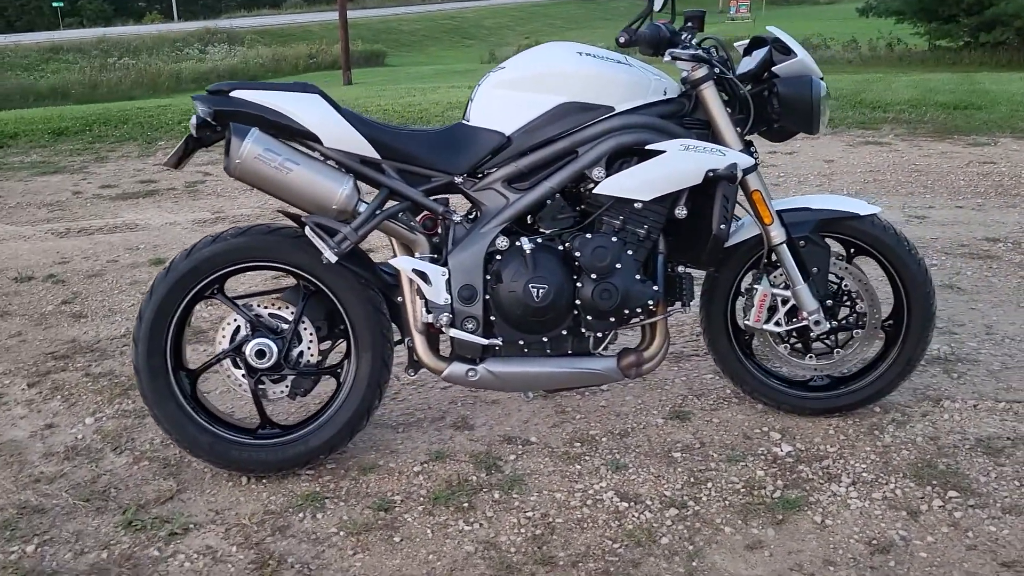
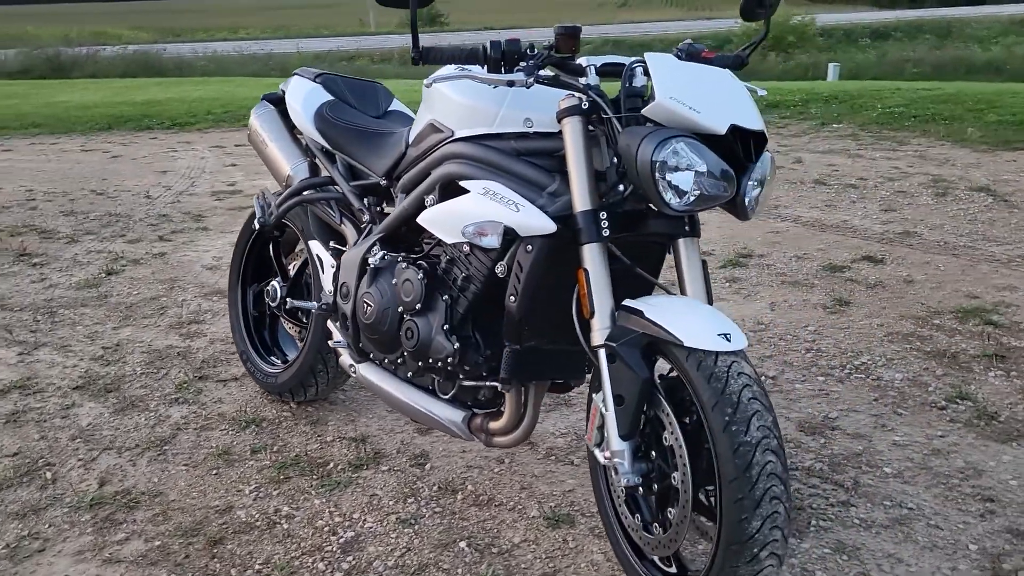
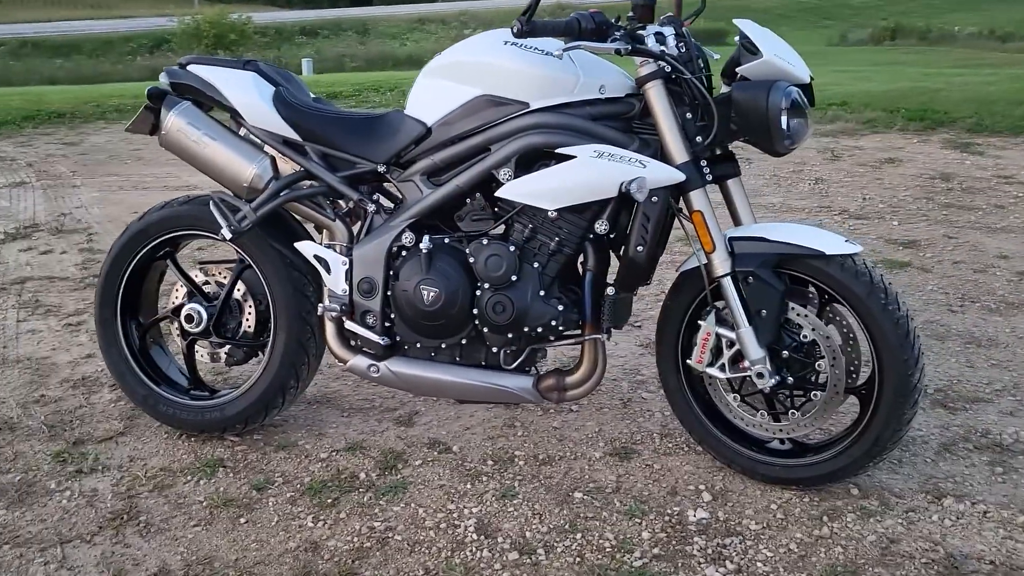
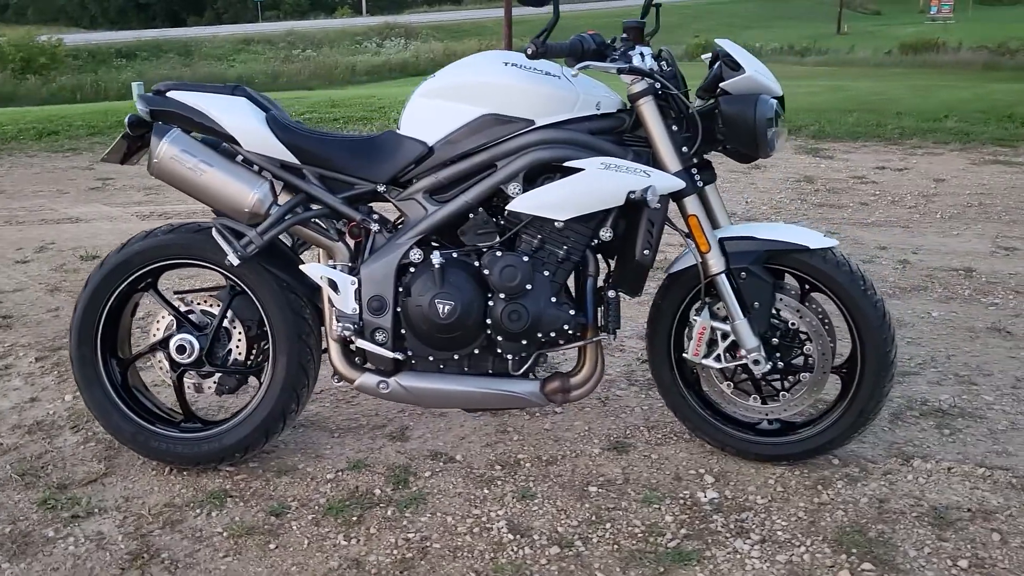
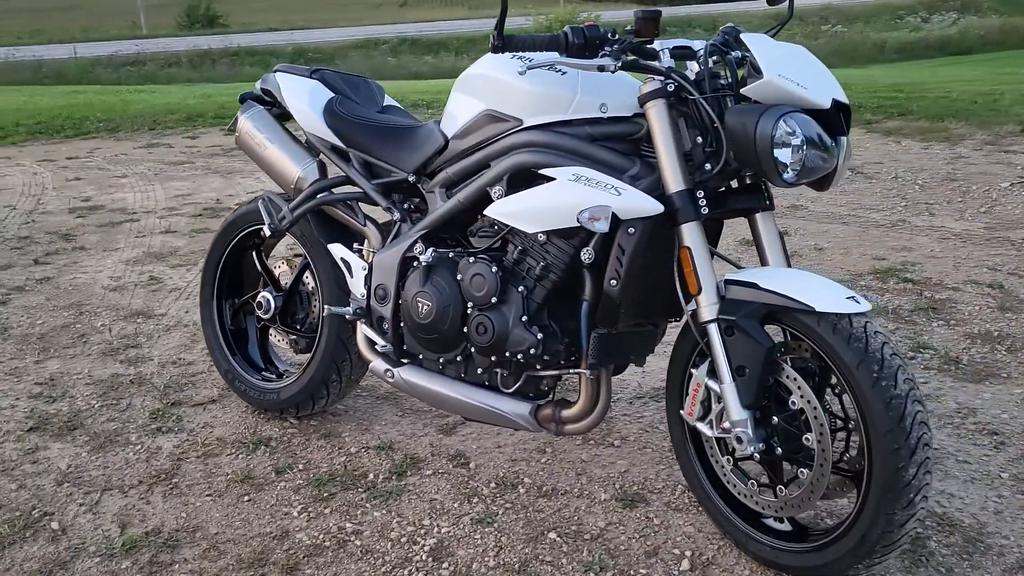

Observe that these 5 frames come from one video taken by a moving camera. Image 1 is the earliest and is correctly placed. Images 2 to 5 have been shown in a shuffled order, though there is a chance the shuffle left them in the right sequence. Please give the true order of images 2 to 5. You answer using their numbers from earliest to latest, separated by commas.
4, 3, 5, 2
